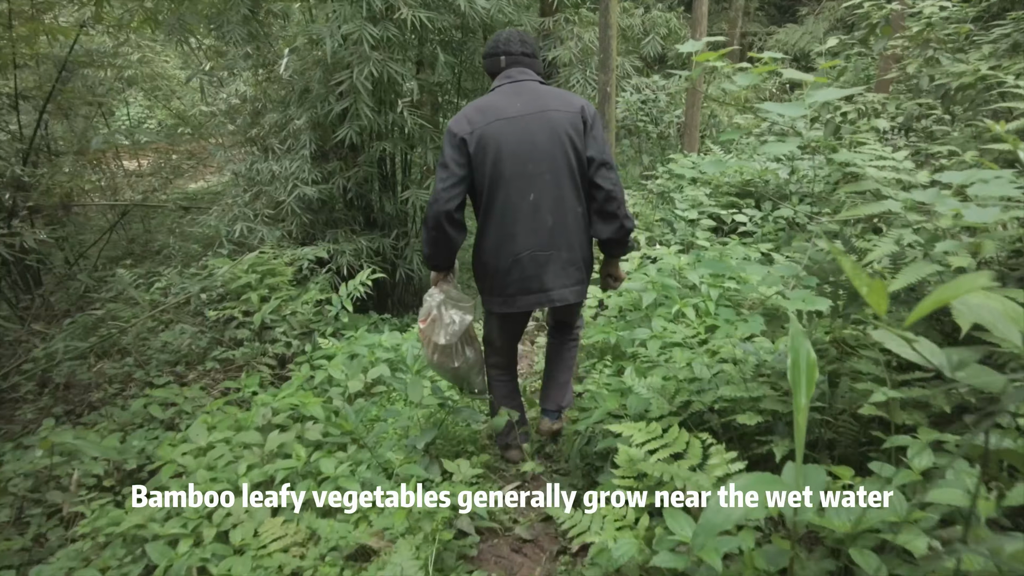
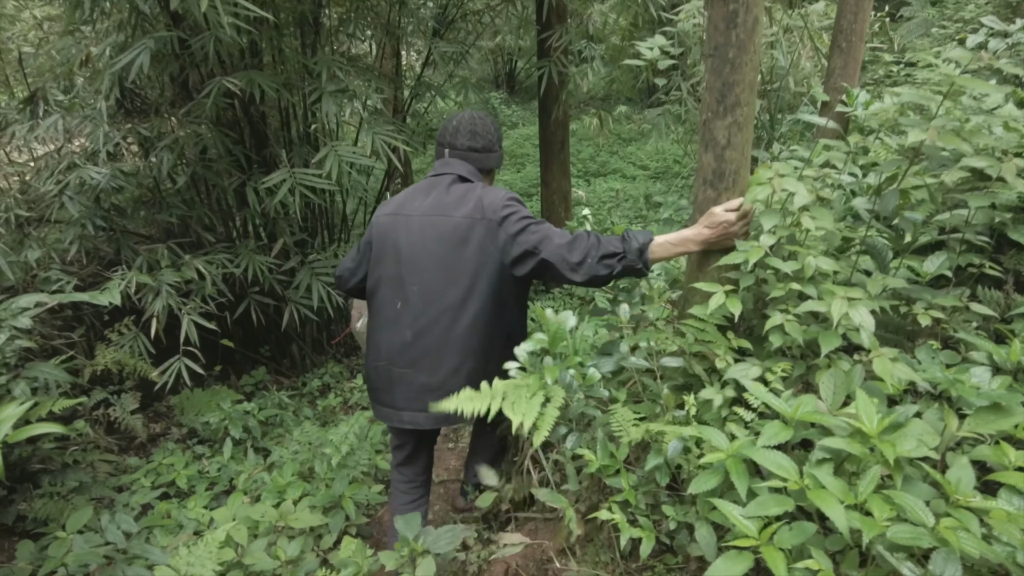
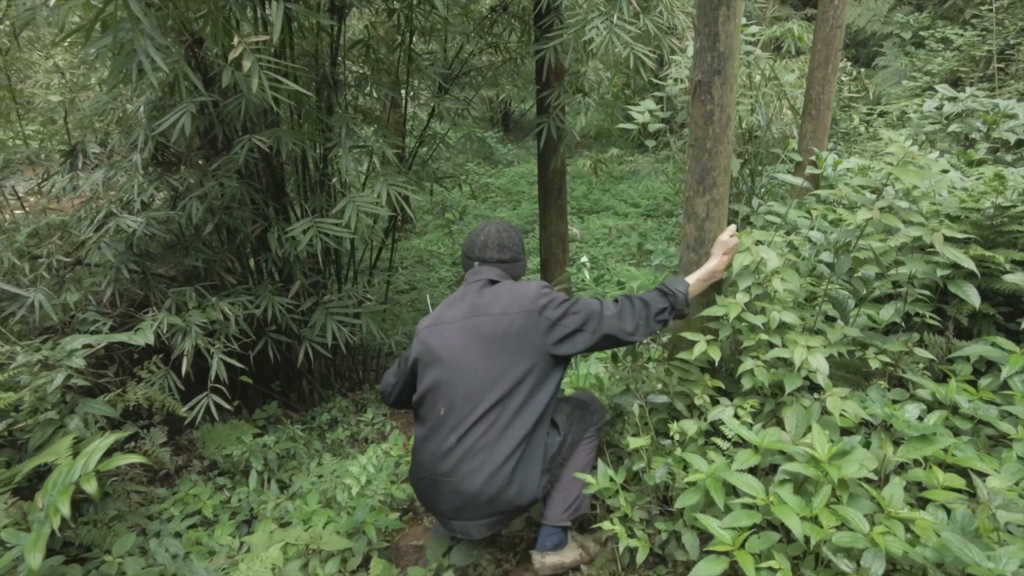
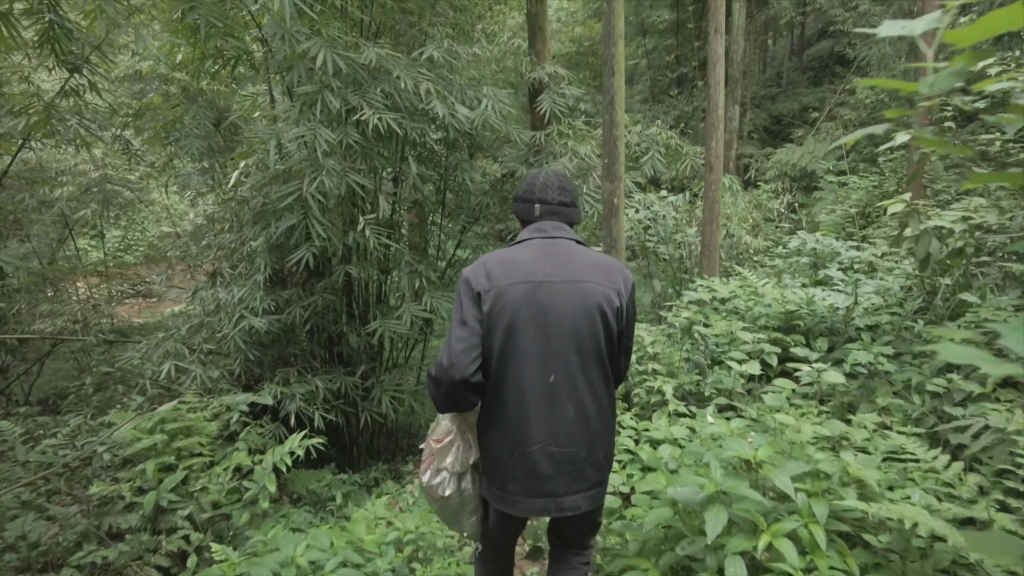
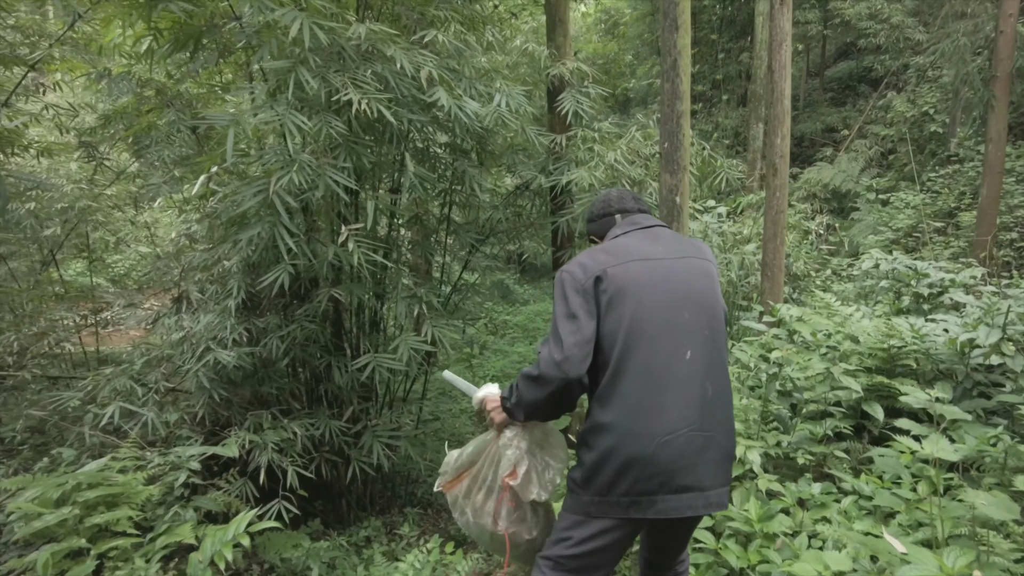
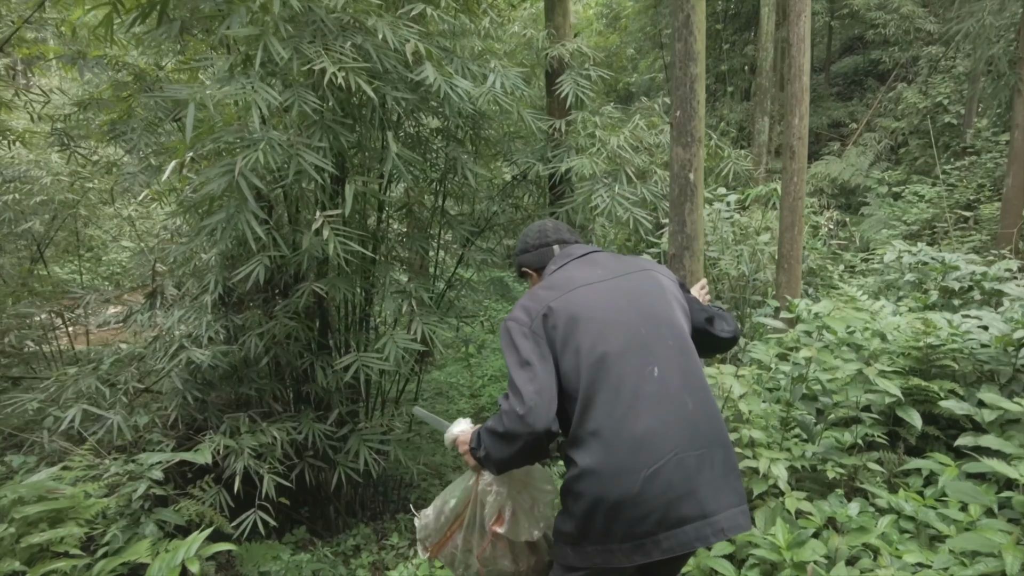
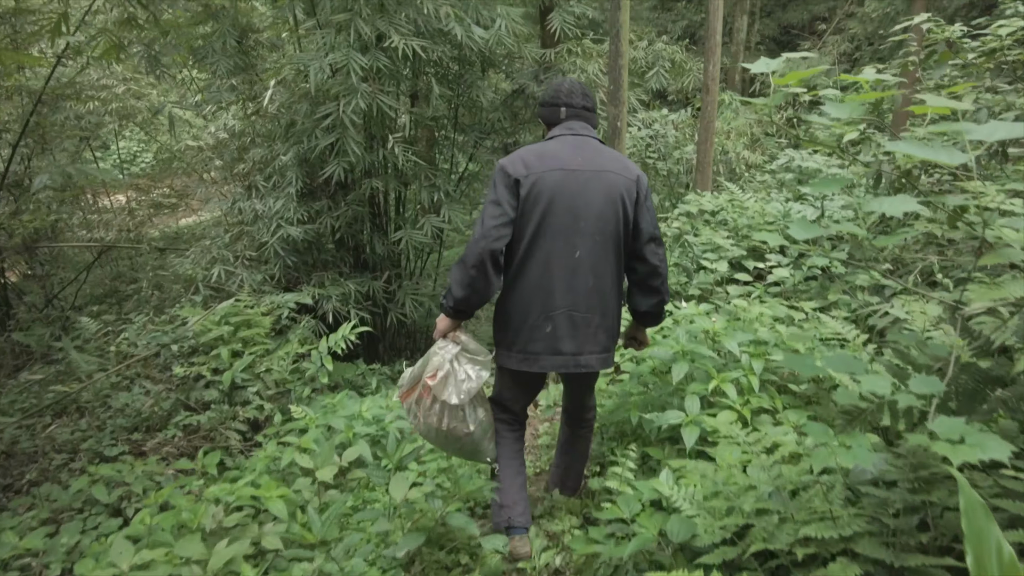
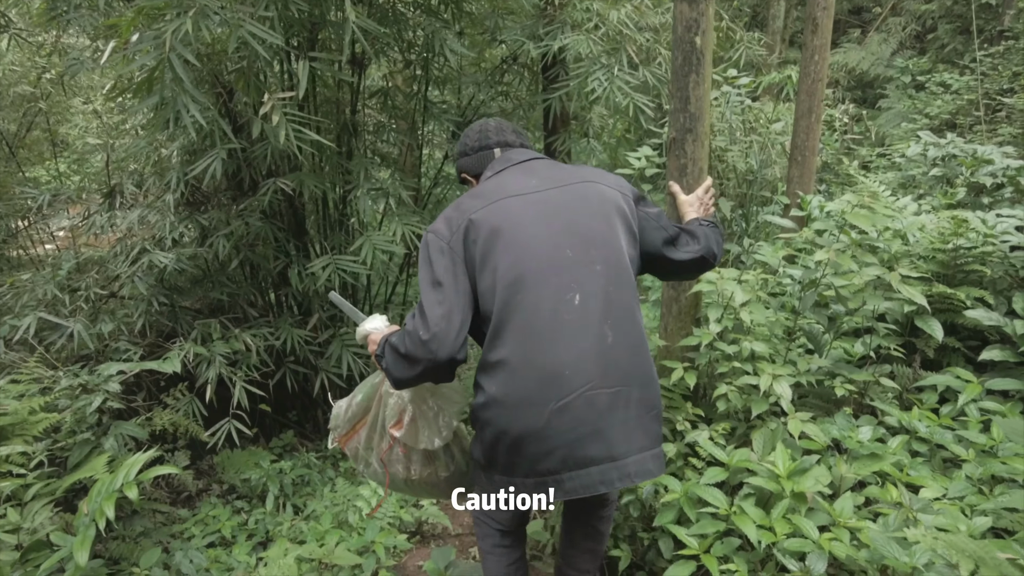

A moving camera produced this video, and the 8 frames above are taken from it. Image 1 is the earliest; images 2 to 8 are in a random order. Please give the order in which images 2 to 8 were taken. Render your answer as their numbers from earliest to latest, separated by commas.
7, 4, 5, 6, 8, 3, 2
